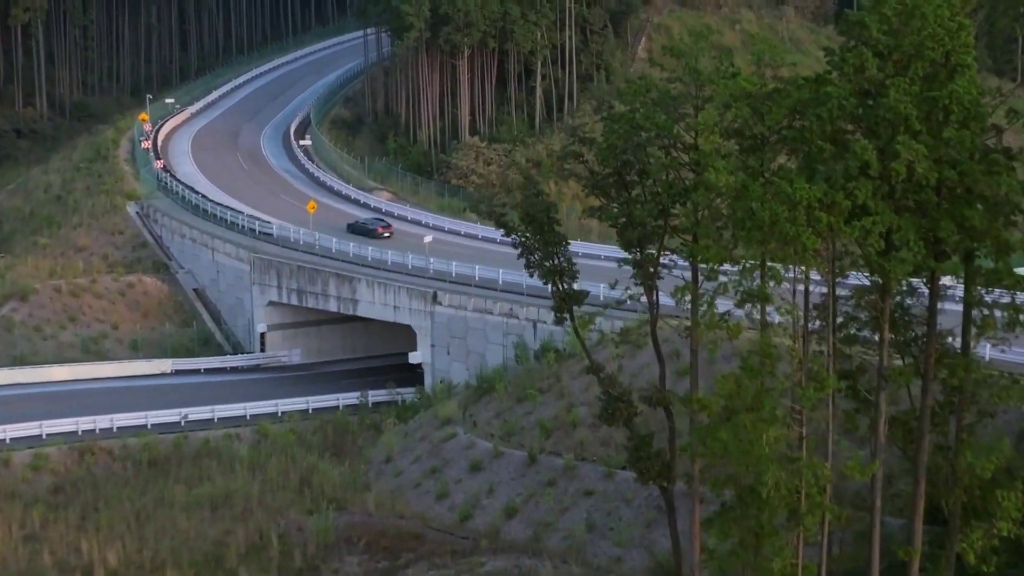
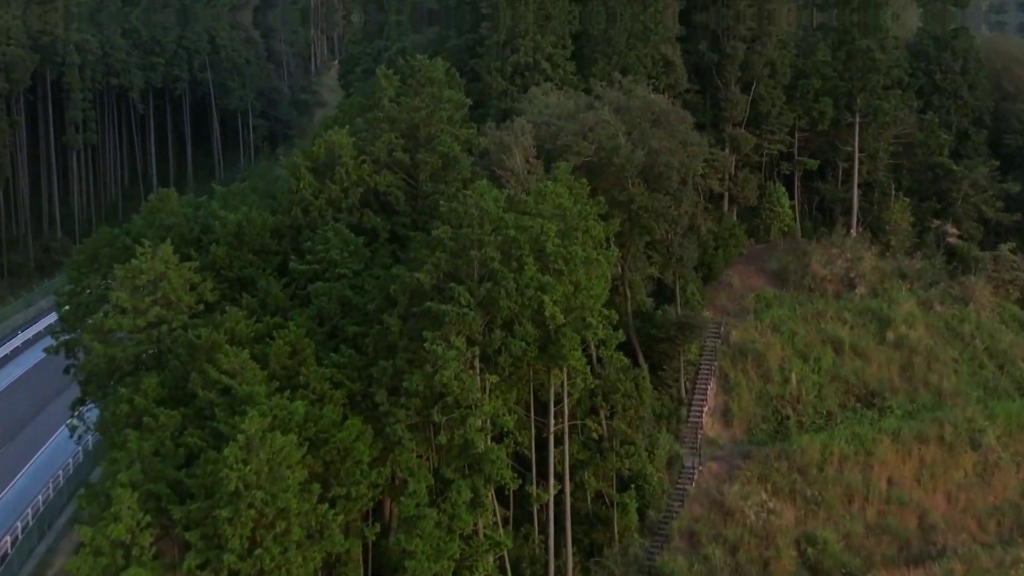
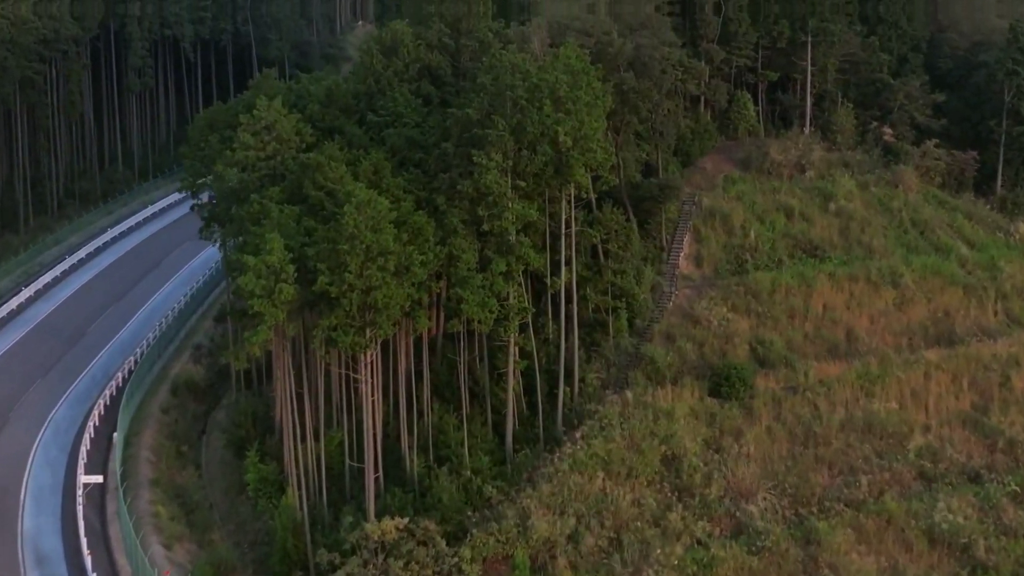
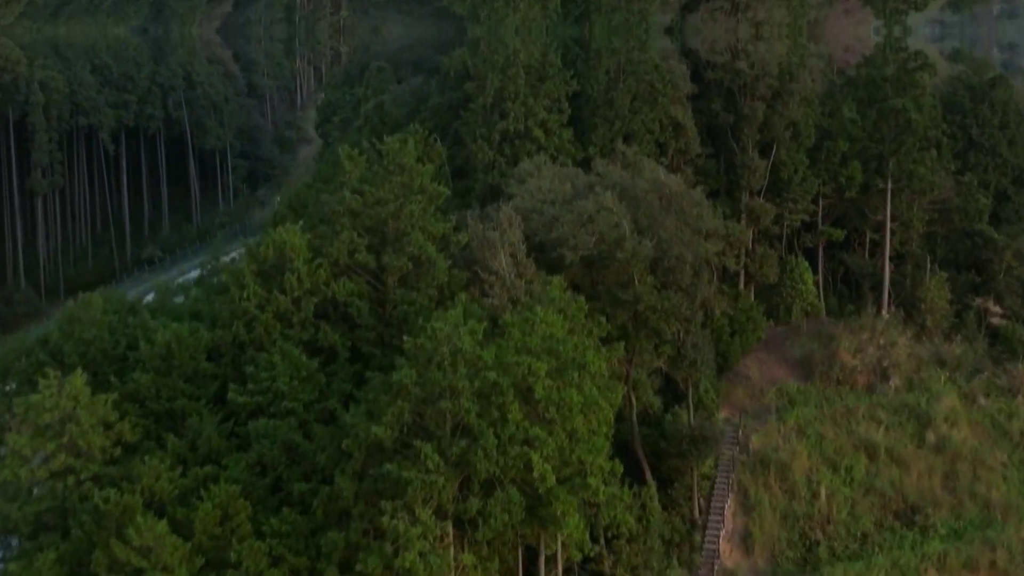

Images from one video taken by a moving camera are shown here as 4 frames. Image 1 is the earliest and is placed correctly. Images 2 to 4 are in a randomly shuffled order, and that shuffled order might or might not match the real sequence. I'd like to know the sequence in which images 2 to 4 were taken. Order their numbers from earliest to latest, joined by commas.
3, 2, 4
